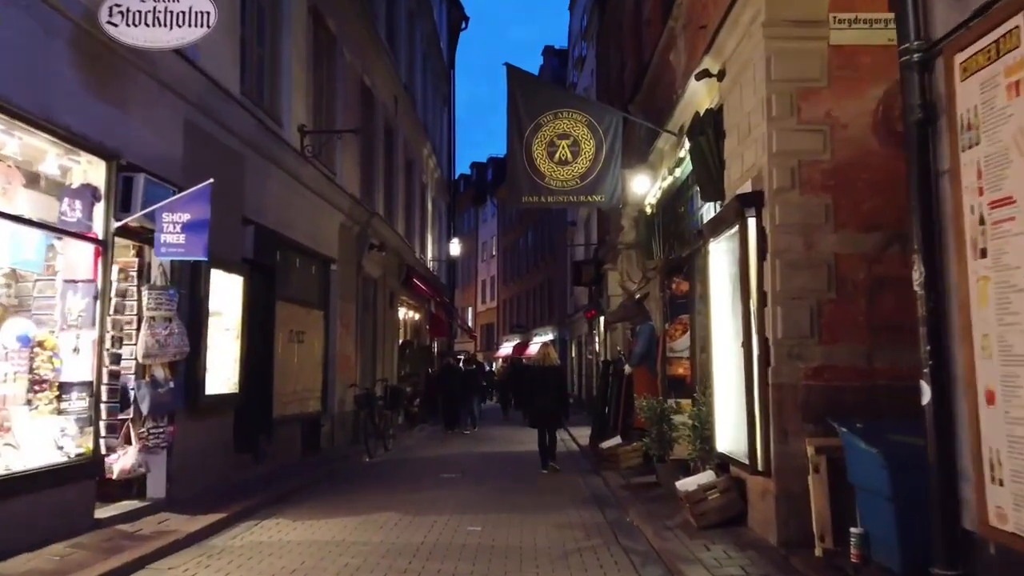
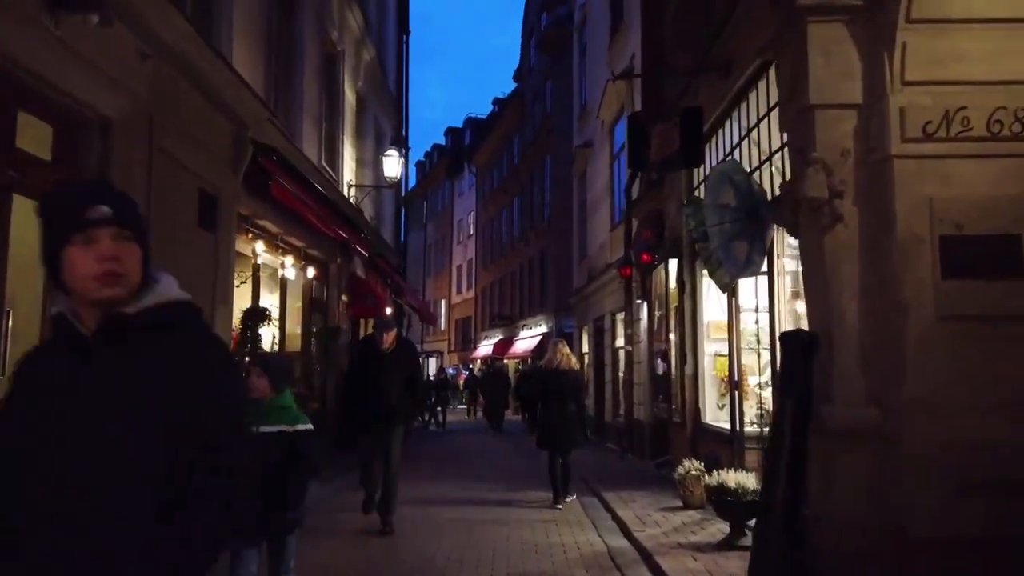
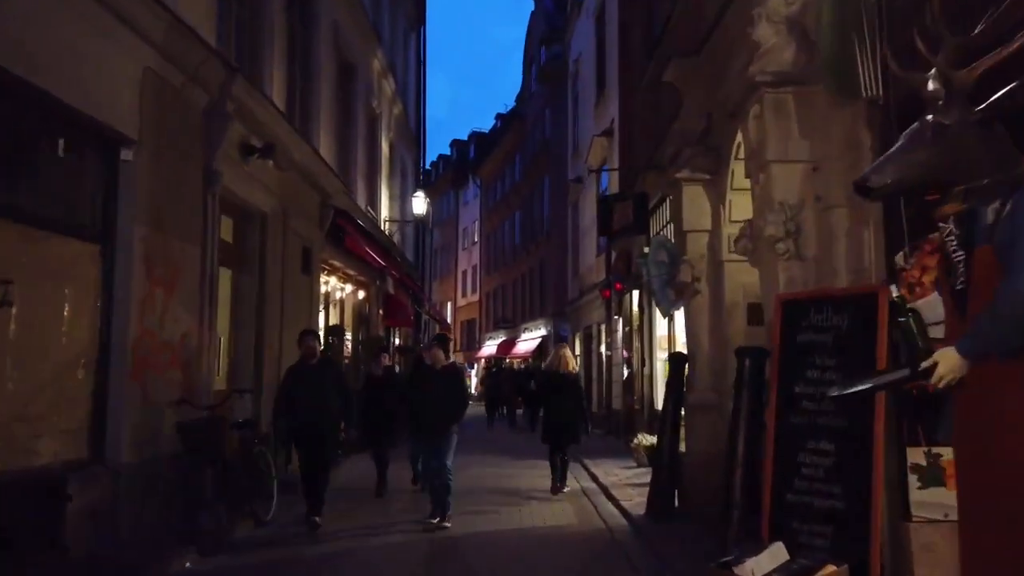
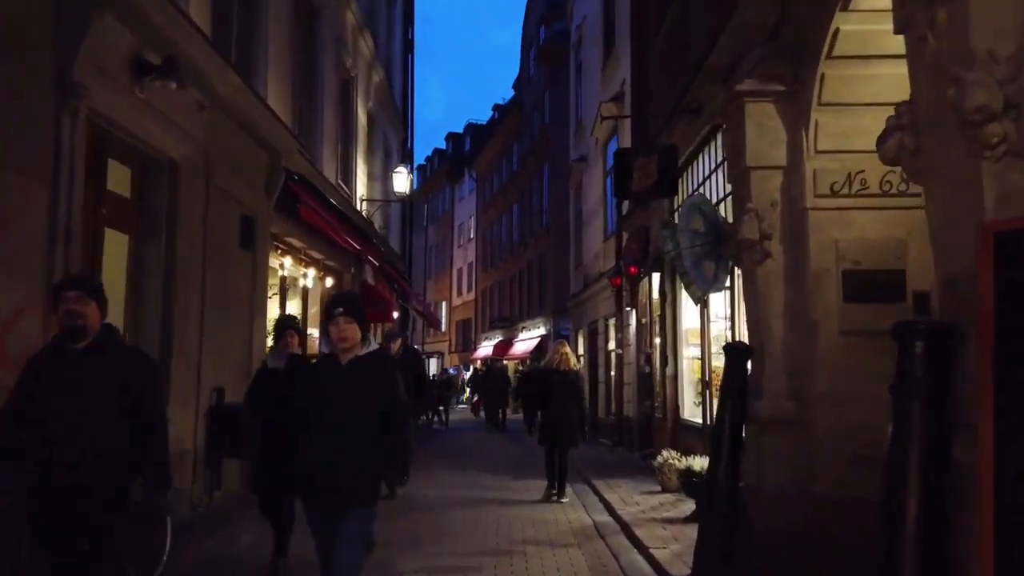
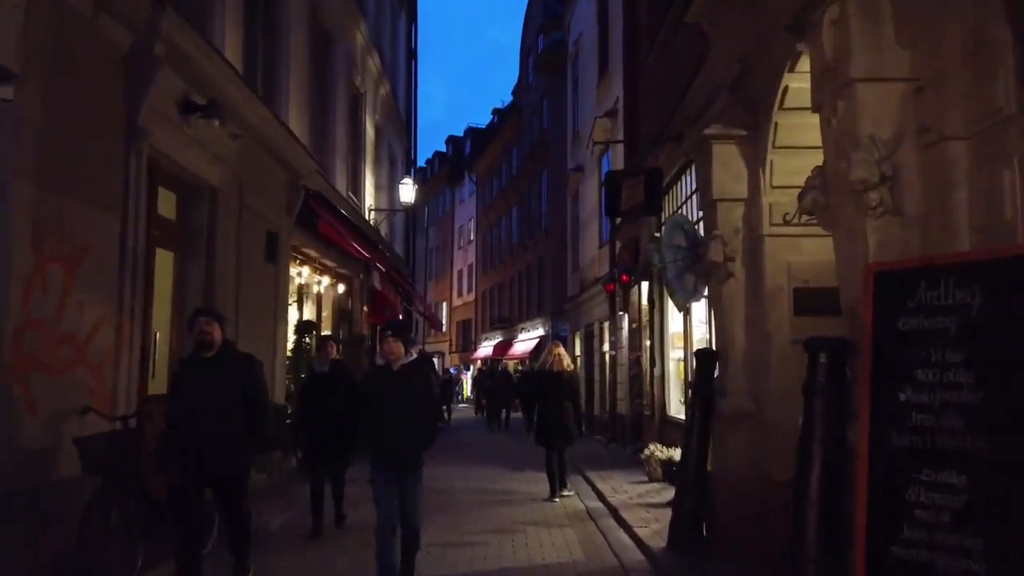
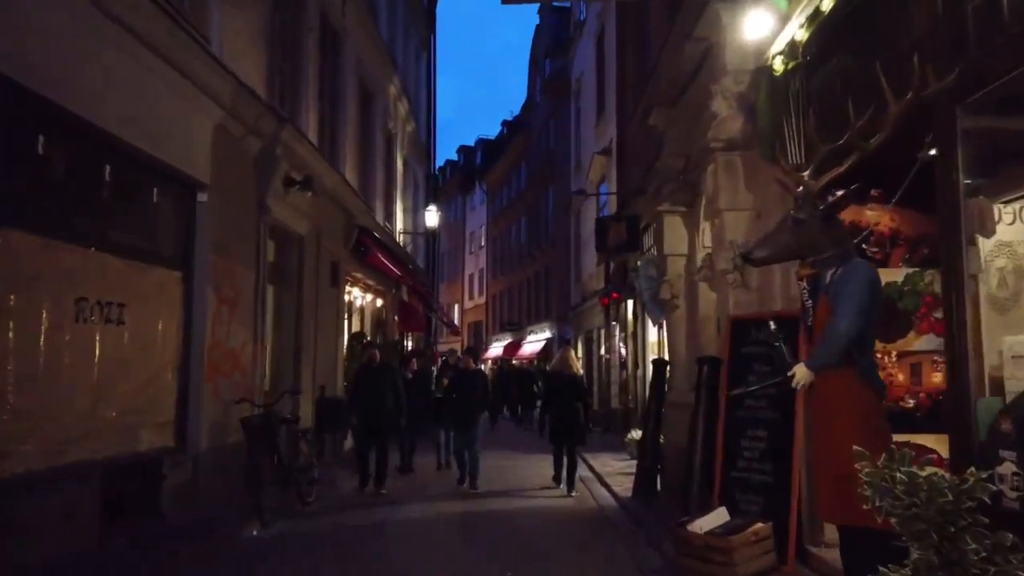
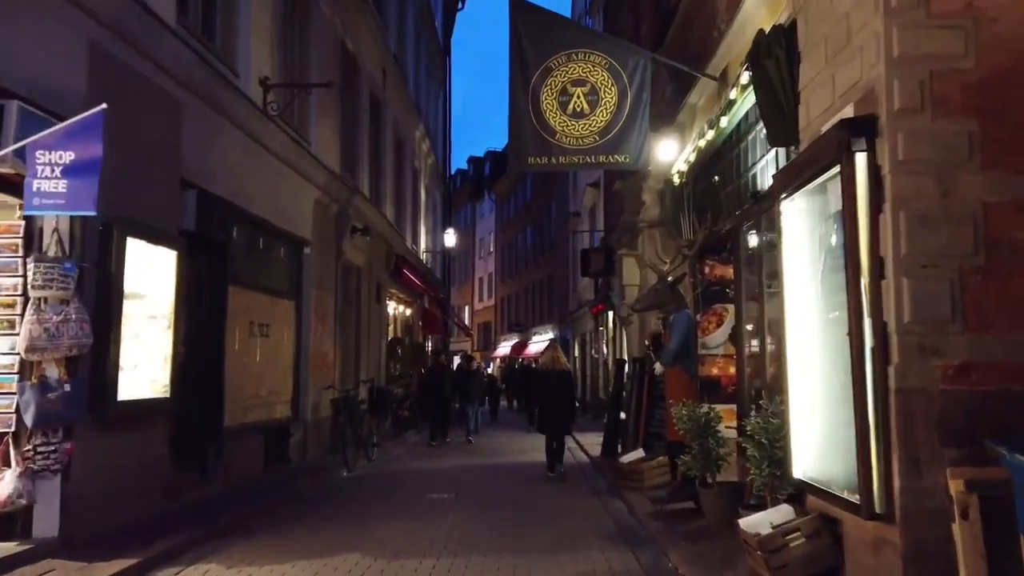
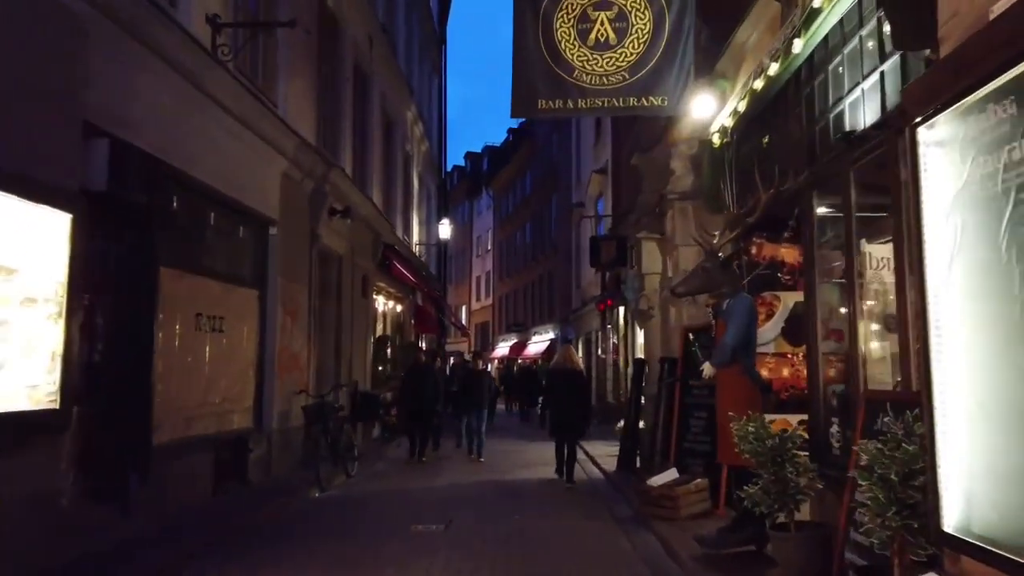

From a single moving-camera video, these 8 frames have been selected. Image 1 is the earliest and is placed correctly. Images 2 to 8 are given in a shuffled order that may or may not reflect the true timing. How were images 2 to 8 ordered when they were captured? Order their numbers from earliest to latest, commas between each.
7, 8, 6, 3, 5, 4, 2
